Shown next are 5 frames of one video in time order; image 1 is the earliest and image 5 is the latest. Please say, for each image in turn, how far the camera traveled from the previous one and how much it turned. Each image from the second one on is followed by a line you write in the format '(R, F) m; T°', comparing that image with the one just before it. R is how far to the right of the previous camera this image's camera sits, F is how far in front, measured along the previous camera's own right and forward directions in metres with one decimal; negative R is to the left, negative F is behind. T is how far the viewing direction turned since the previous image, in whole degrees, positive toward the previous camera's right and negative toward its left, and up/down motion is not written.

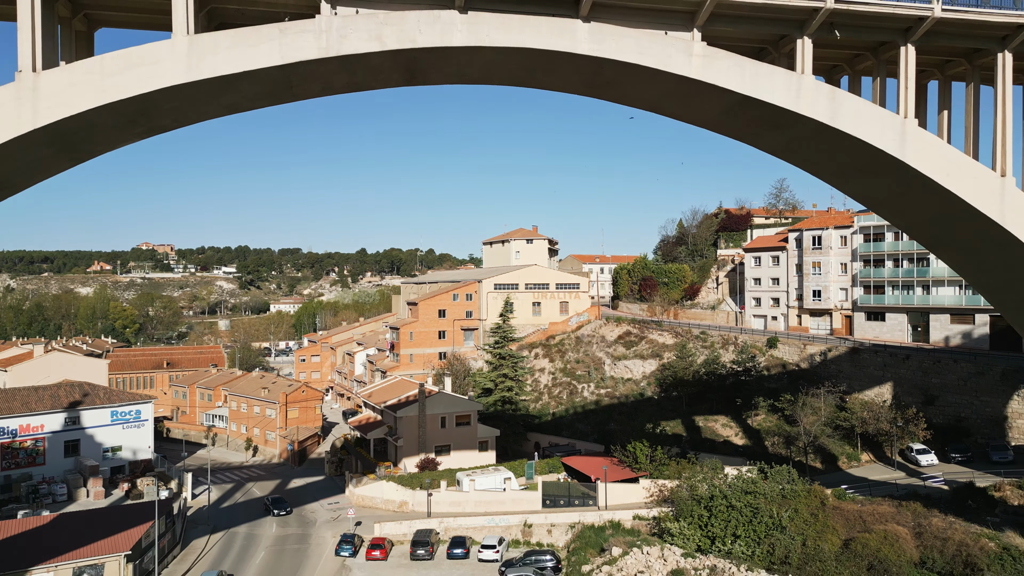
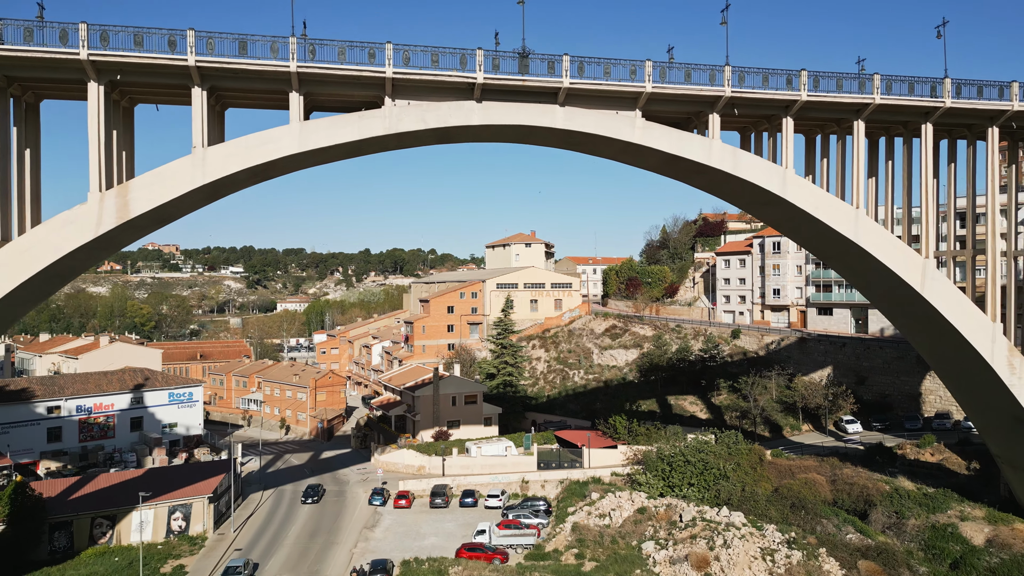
(0.0, -3.3) m; 0°
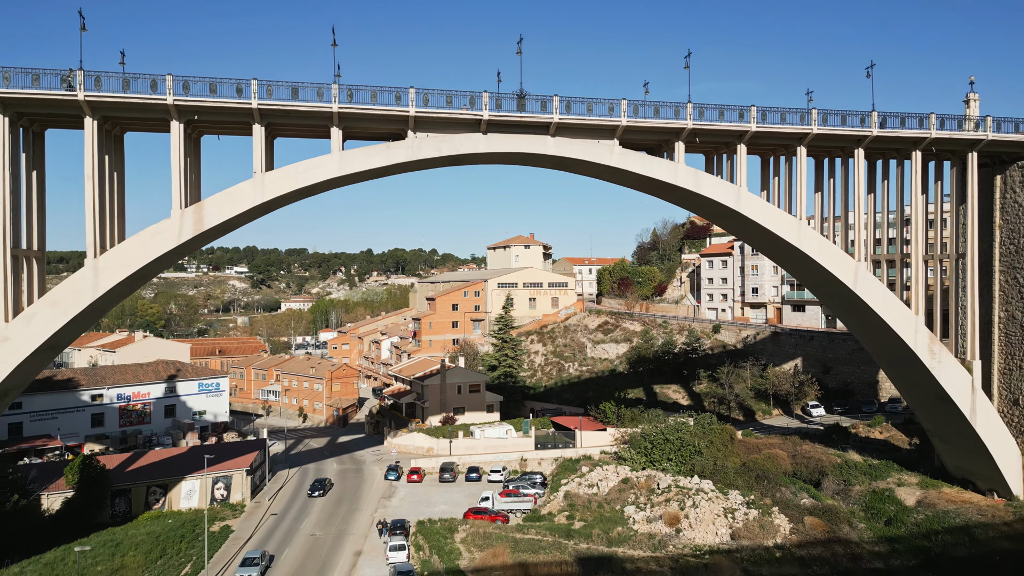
(0.0, -2.2) m; 0°
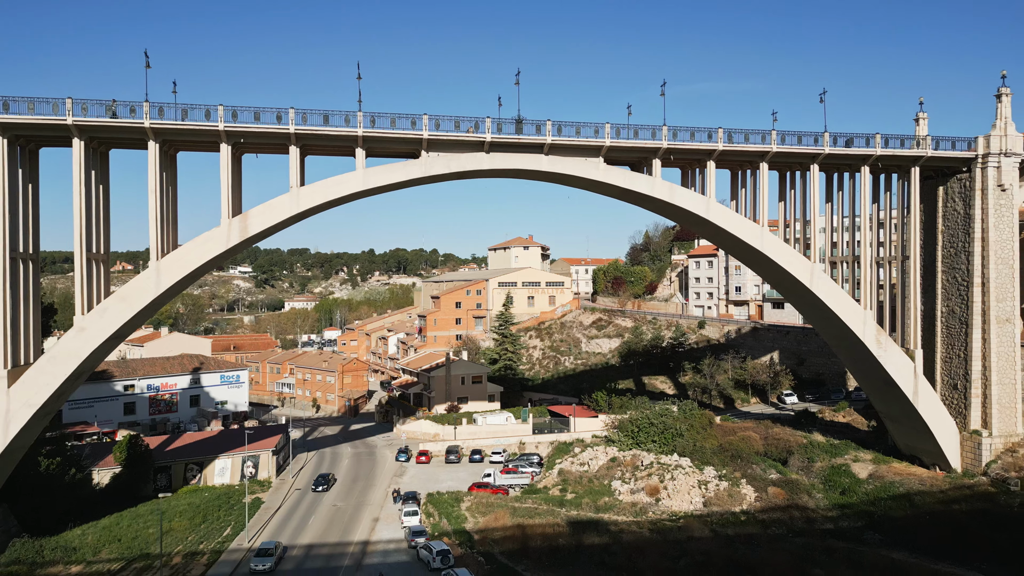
(0.0, -2.0) m; 0°
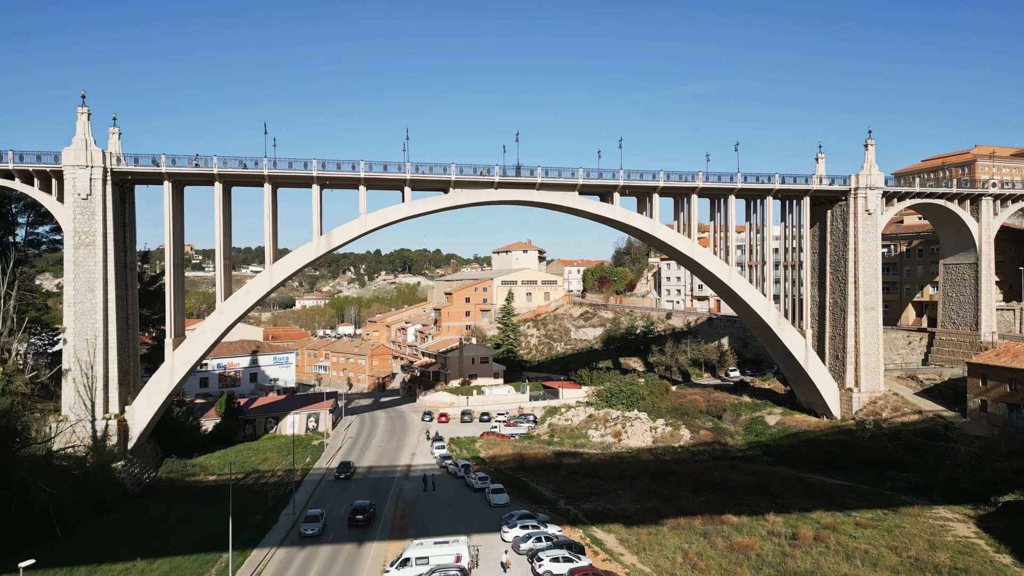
(0.0, -6.0) m; 0°
